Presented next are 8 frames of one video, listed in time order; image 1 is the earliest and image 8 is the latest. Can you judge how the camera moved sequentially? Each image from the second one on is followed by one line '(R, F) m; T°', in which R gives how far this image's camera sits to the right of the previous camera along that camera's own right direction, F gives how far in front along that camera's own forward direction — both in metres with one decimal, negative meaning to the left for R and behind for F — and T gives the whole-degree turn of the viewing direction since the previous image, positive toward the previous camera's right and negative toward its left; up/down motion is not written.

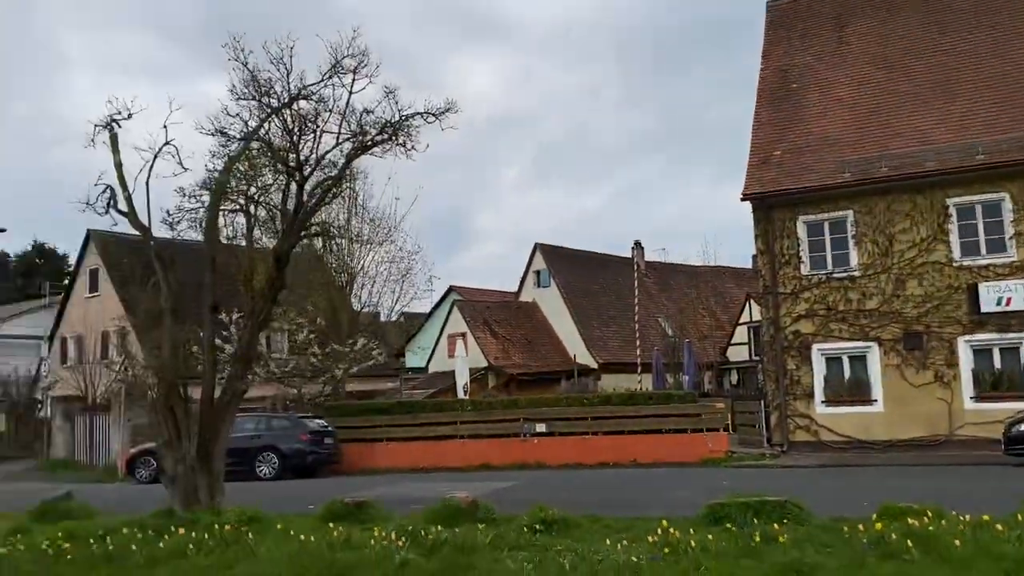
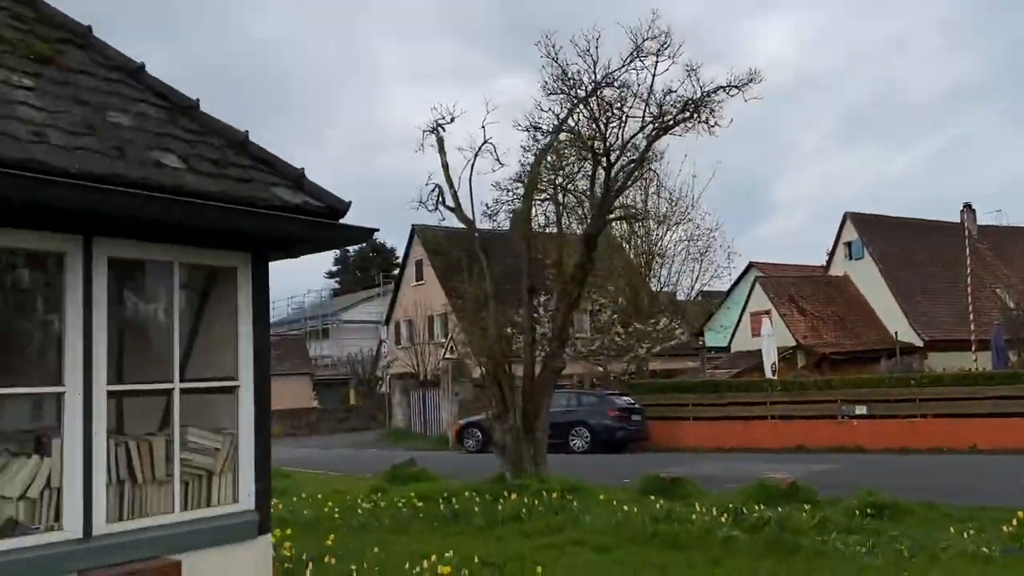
(-0.1, -0.2) m; -19°
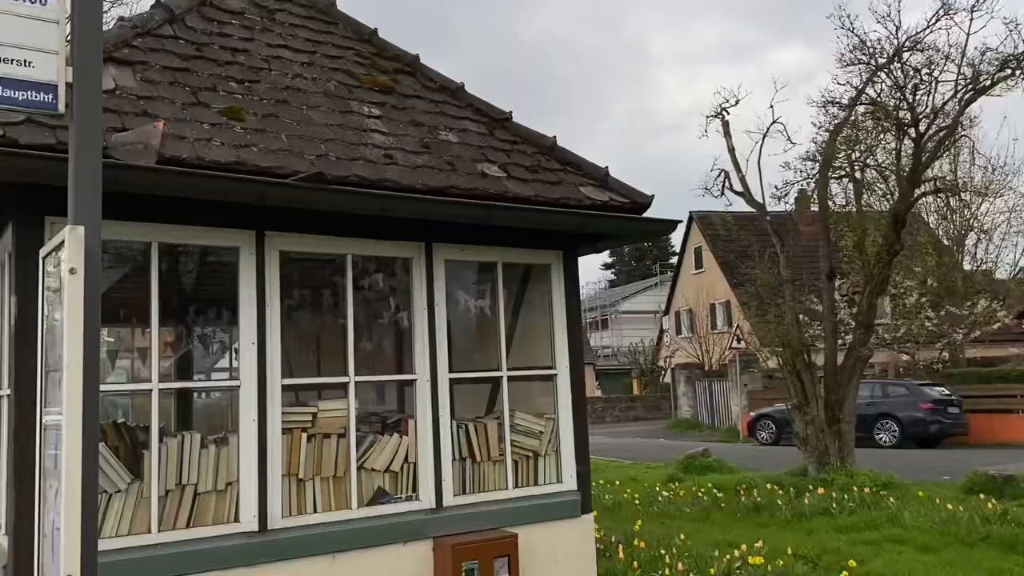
(-0.1, -0.2) m; -18°
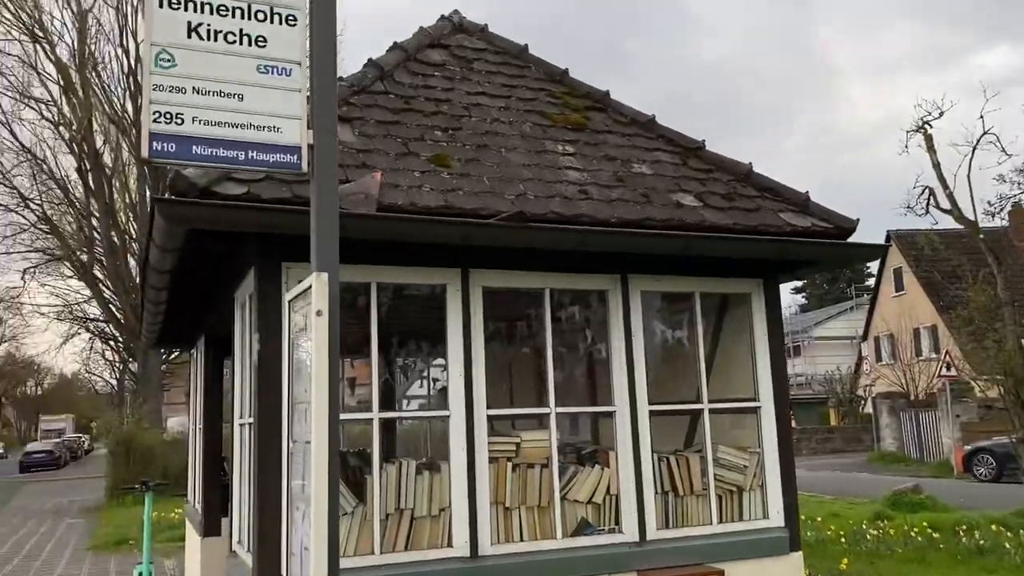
(-0.1, -0.1) m; -12°
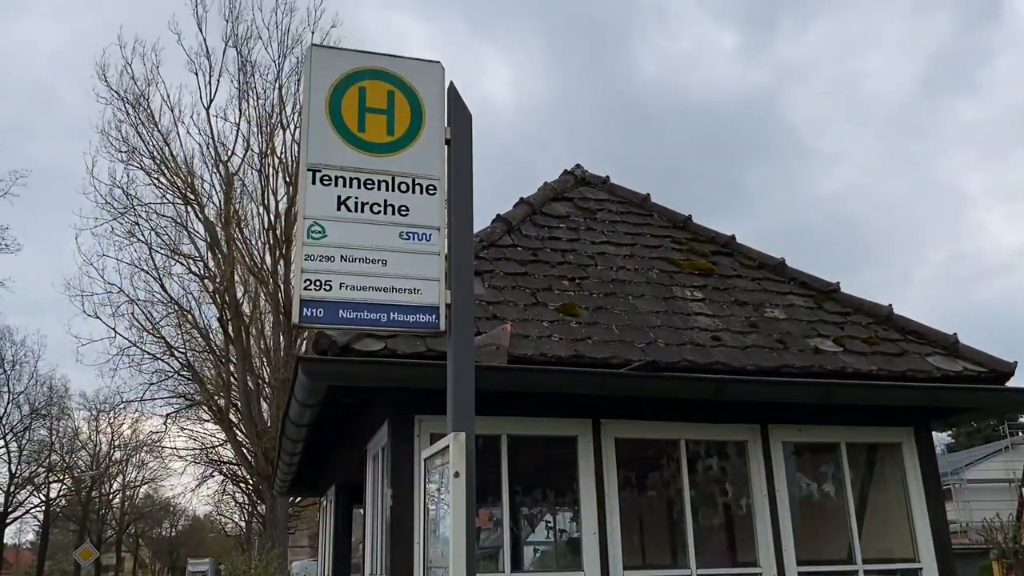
(-0.1, 0.0) m; -8°
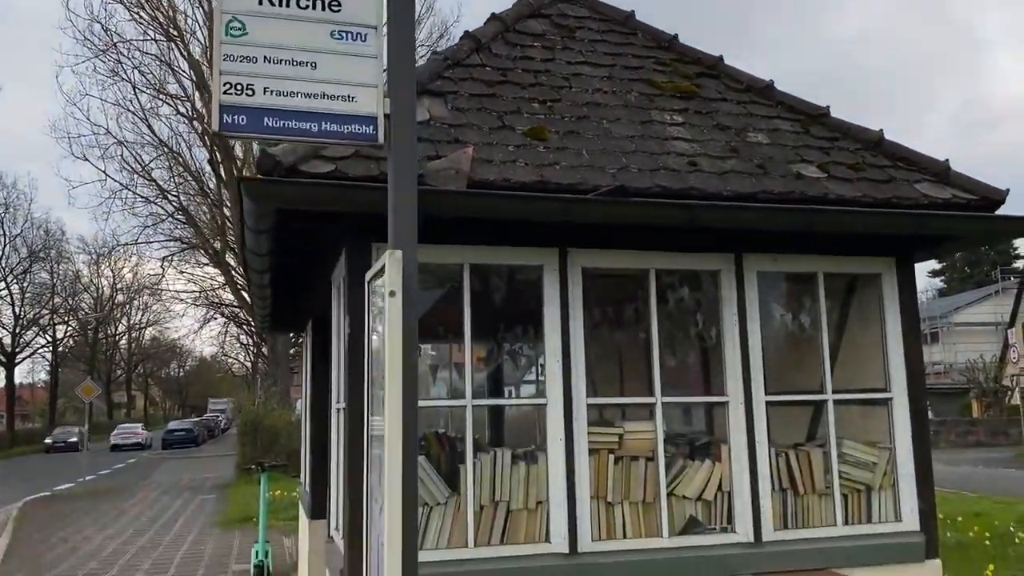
(+0.2, +0.2) m; 0°
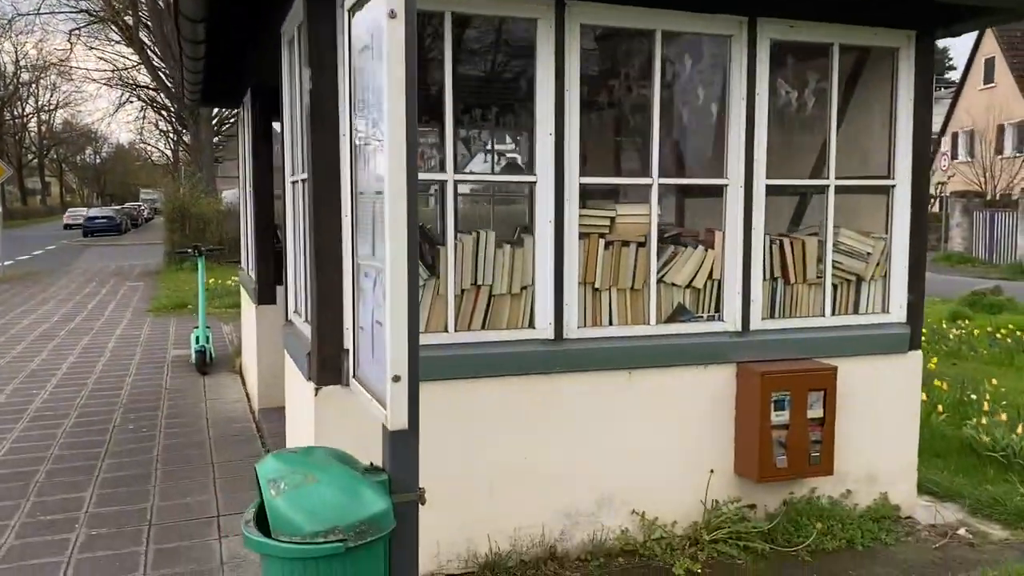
(-0.2, +0.4) m; +5°
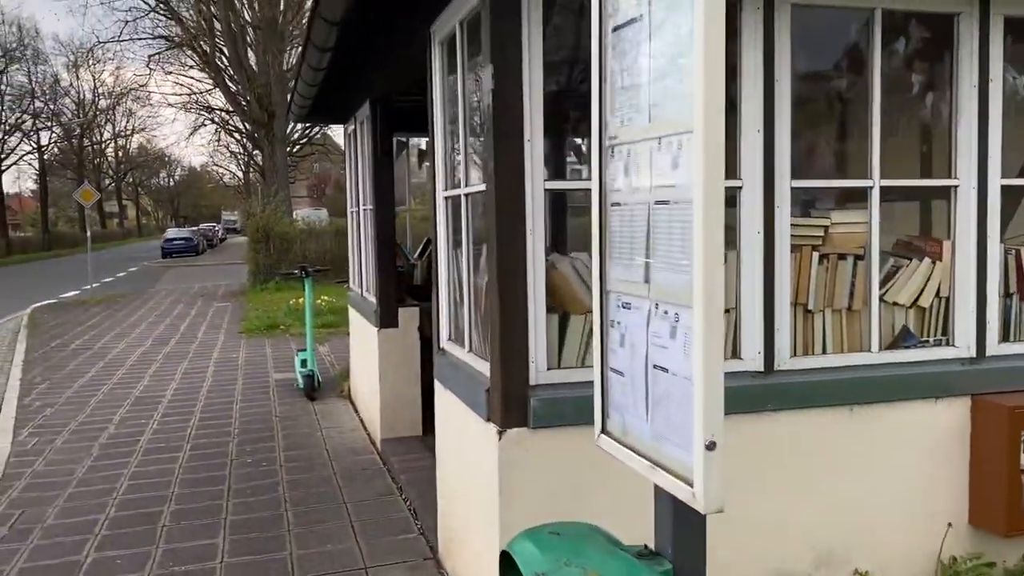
(-0.5, +0.5) m; -4°
